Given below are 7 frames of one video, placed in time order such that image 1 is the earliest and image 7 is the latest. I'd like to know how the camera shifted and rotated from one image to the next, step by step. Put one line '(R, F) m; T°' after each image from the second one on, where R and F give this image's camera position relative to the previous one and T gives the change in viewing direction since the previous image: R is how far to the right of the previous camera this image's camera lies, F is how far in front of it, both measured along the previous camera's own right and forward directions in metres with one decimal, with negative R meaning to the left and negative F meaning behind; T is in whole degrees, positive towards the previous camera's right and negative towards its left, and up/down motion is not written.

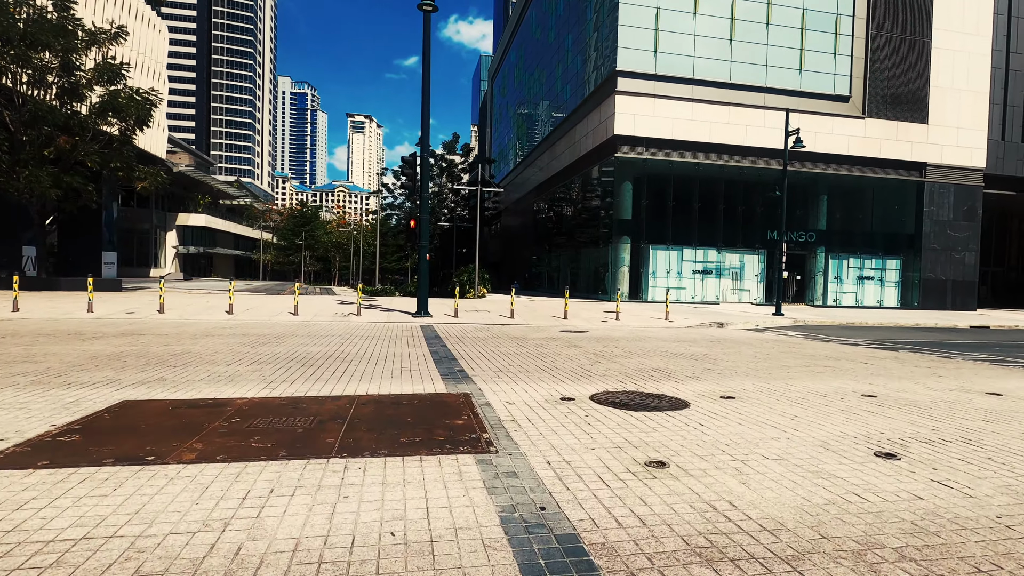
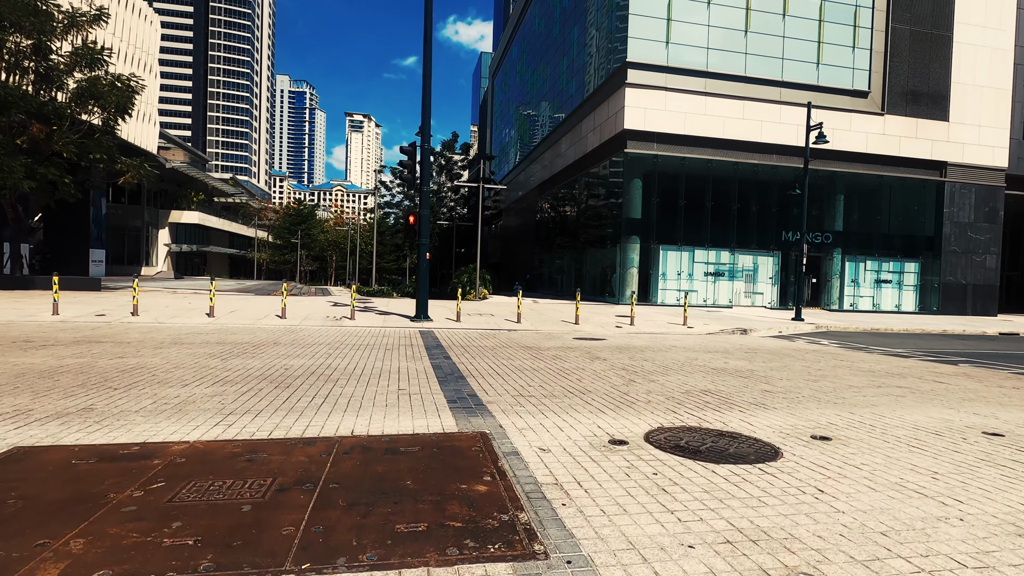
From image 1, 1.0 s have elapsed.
(-0.3, +1.5) m; 0°
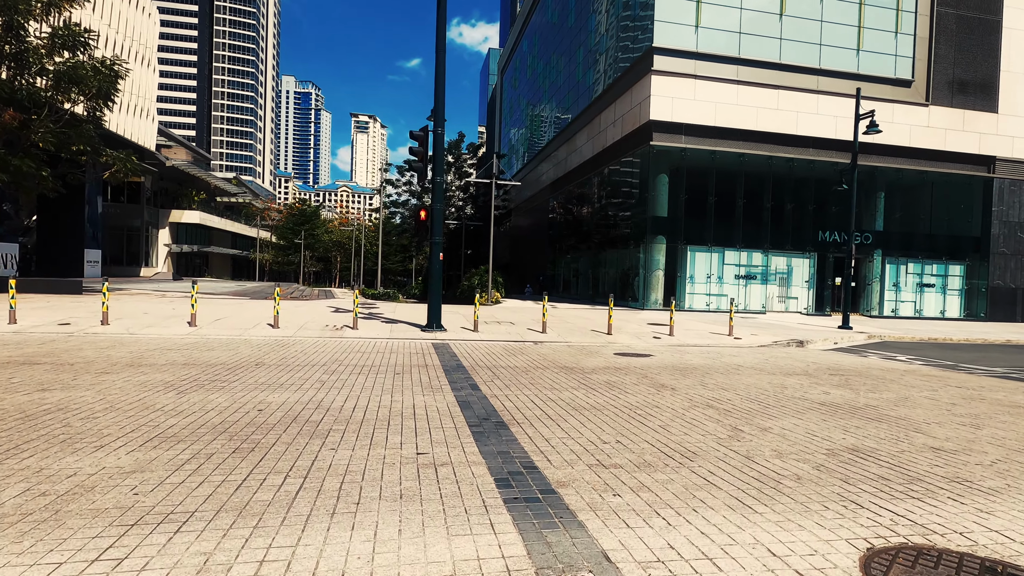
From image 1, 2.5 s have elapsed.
(-0.6, +2.1) m; 0°
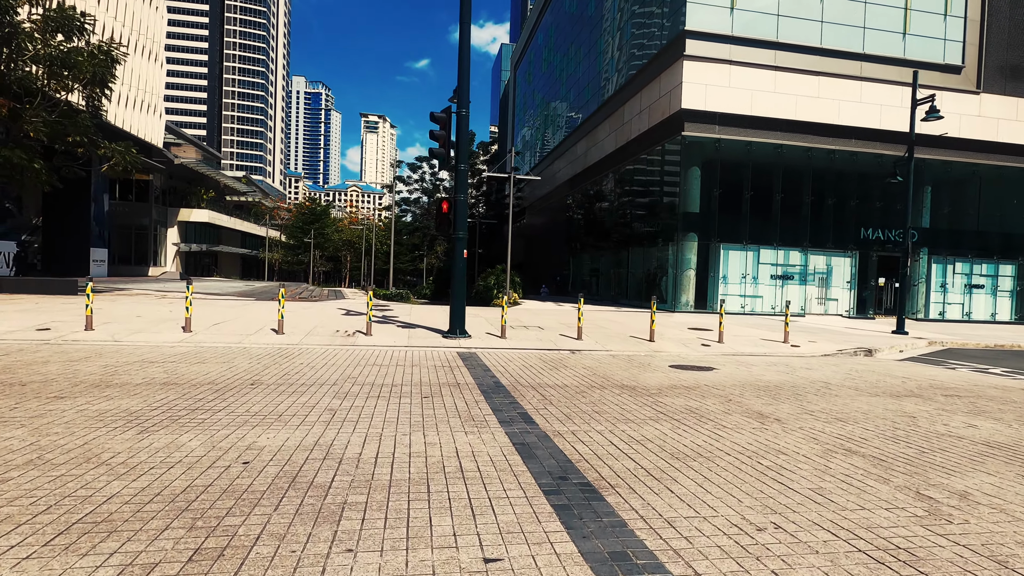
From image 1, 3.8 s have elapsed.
(-0.6, +1.6) m; -1°
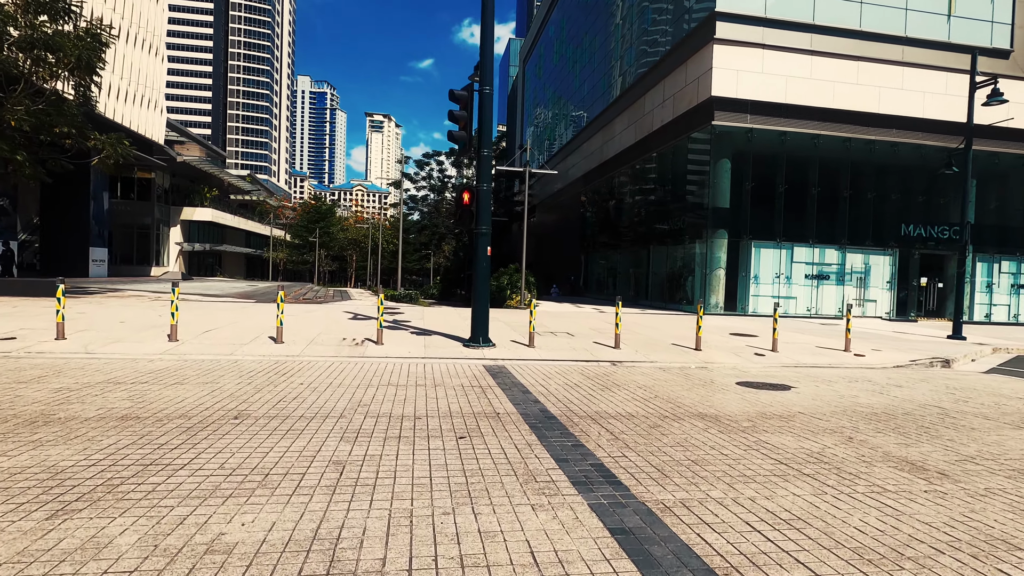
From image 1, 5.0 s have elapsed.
(-0.5, +1.6) m; -1°
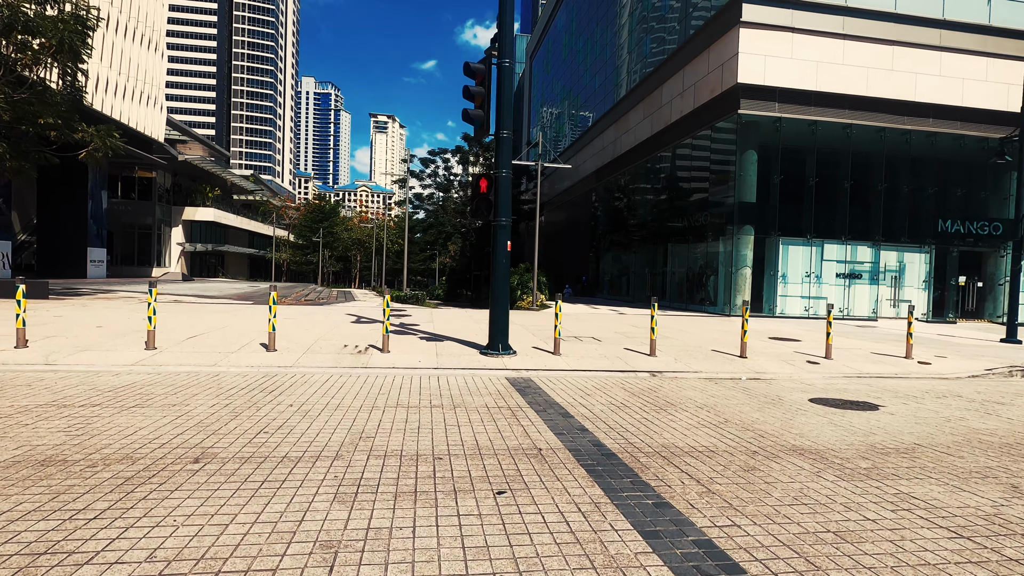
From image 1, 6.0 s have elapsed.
(-0.4, +1.4) m; 0°
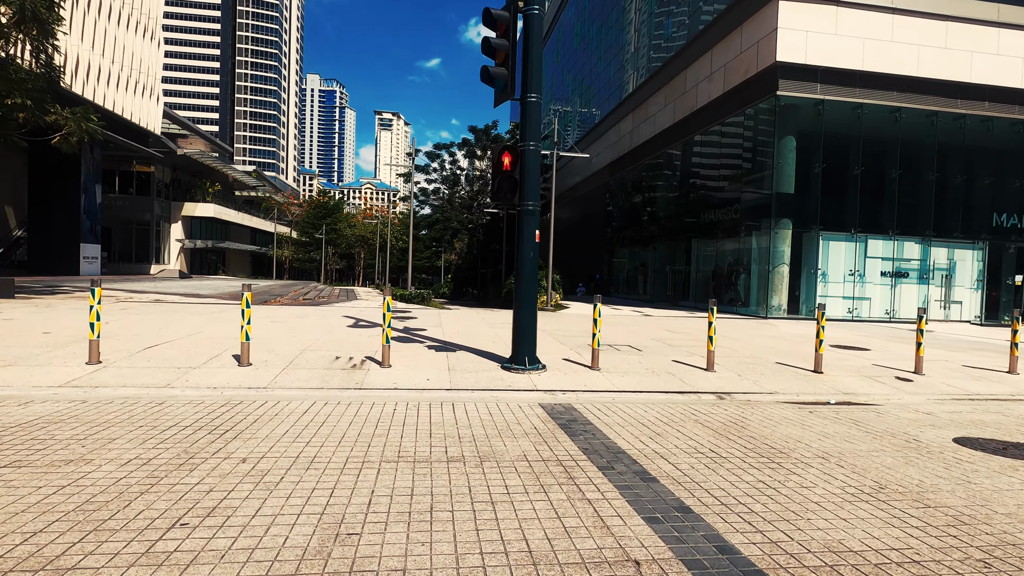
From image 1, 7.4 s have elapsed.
(-0.4, +1.9) m; 0°
